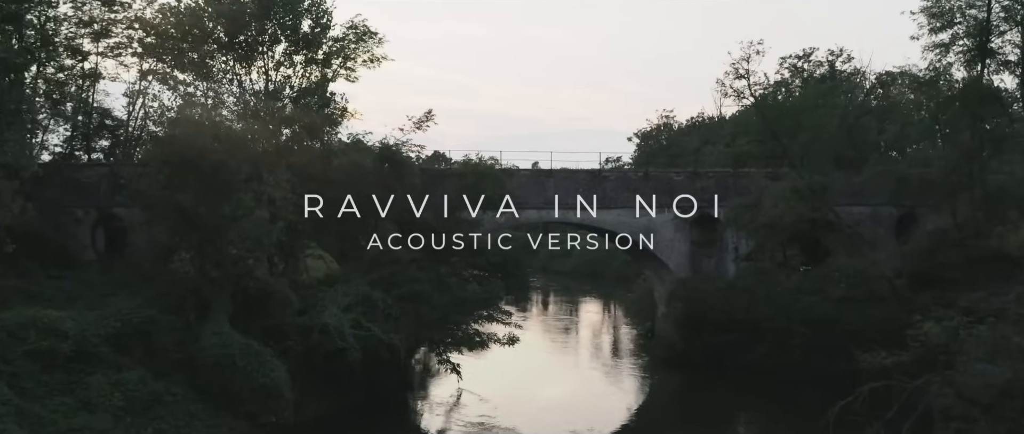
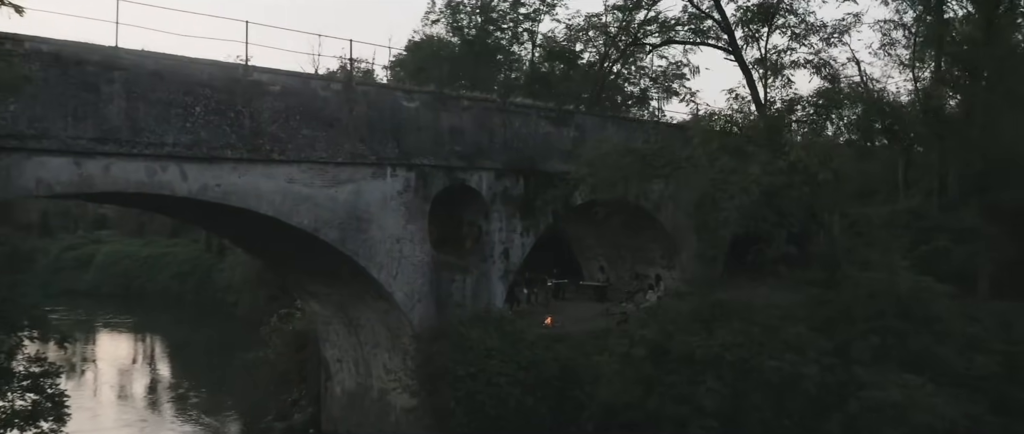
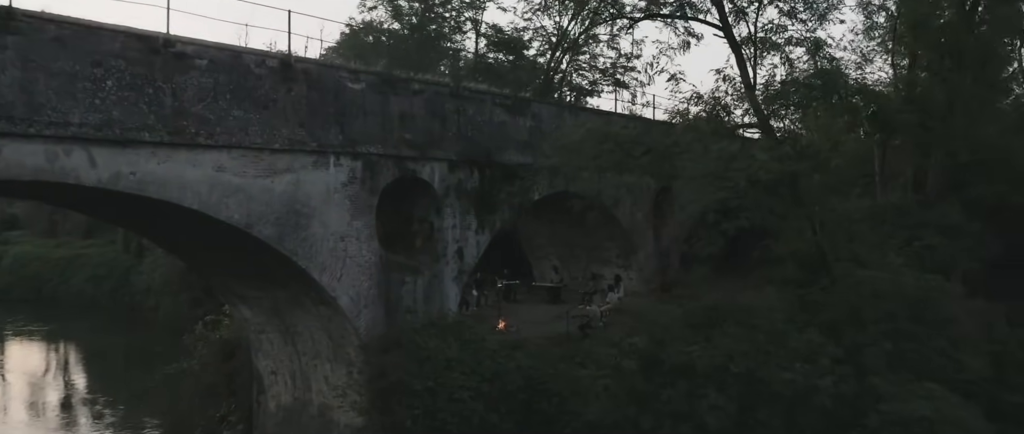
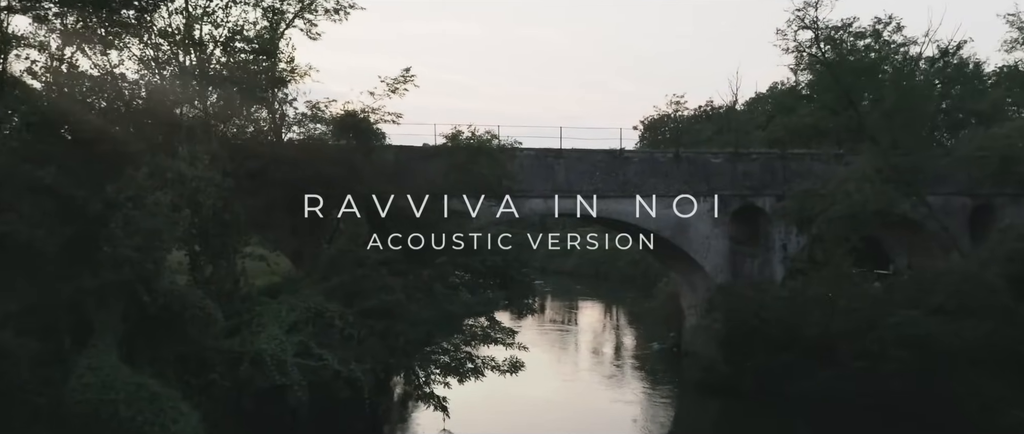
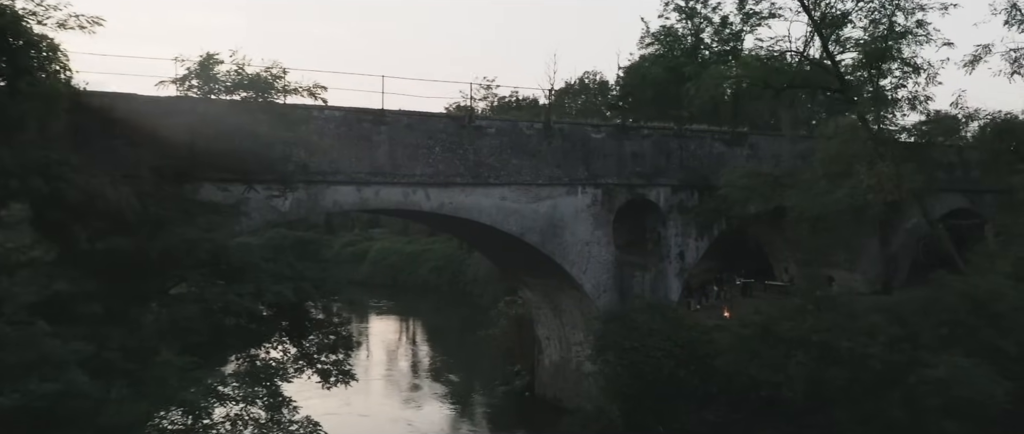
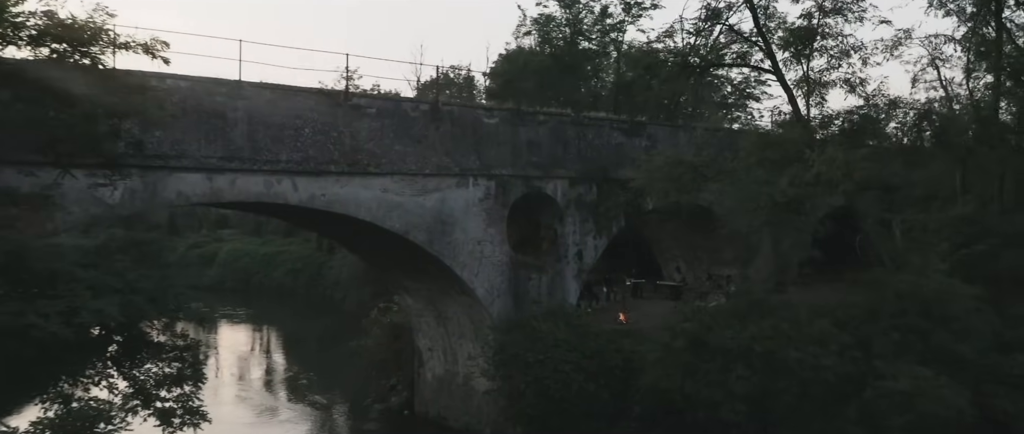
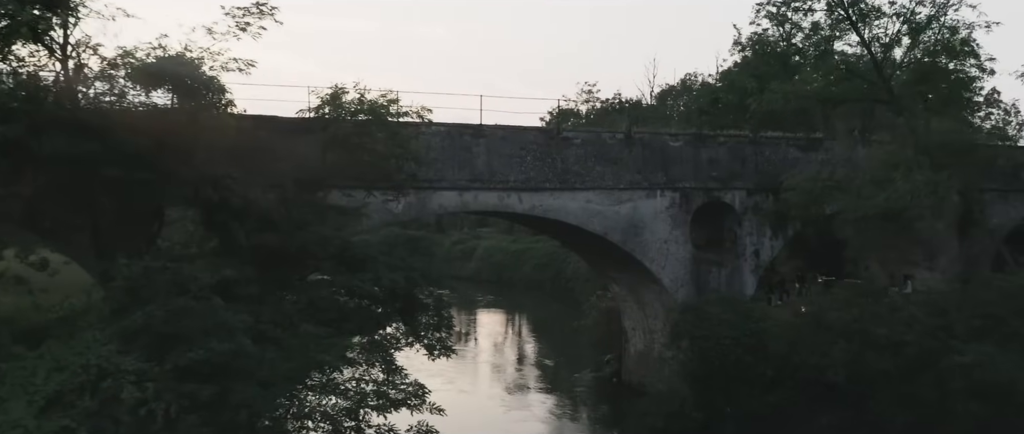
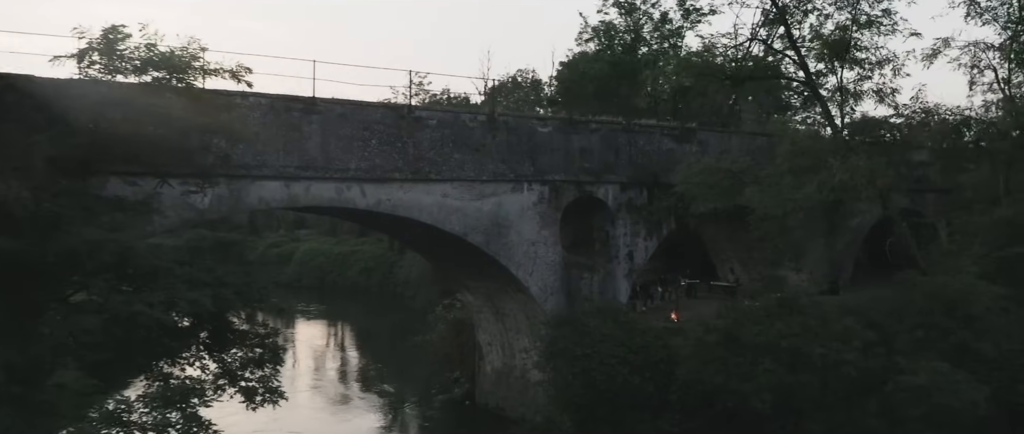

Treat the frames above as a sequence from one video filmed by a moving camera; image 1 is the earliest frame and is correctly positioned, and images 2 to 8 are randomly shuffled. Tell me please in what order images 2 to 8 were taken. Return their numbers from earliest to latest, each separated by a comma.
4, 7, 5, 8, 6, 2, 3
